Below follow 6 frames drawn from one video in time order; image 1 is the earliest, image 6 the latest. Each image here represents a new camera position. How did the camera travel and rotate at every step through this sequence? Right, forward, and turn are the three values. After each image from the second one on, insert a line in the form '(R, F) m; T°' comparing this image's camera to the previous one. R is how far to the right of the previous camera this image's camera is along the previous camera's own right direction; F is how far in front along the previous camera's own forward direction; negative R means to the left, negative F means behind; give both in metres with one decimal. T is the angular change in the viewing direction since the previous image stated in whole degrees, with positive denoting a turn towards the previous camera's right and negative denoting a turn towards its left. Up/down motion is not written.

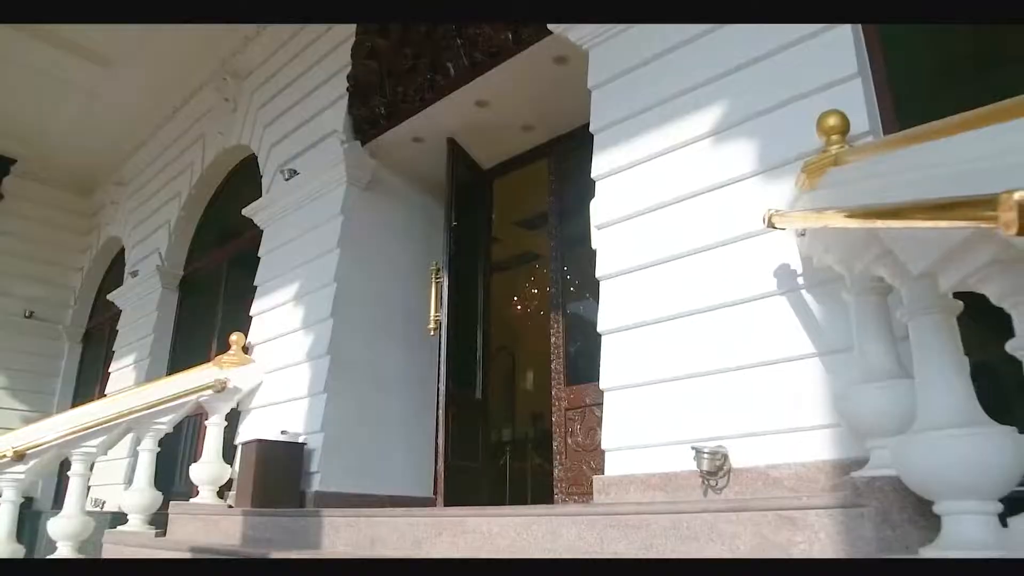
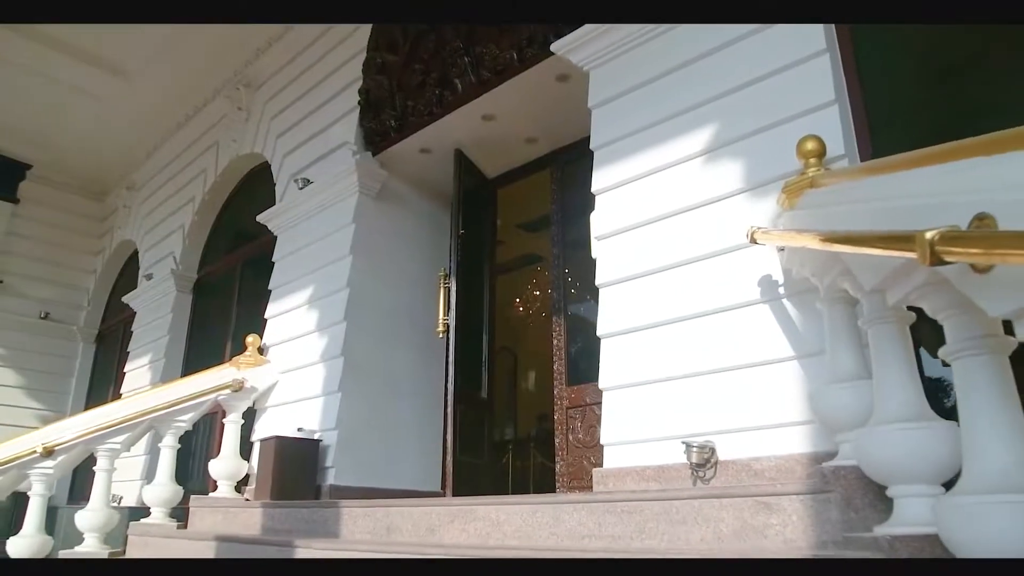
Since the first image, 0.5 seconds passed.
(0.0, -0.2) m; 0°
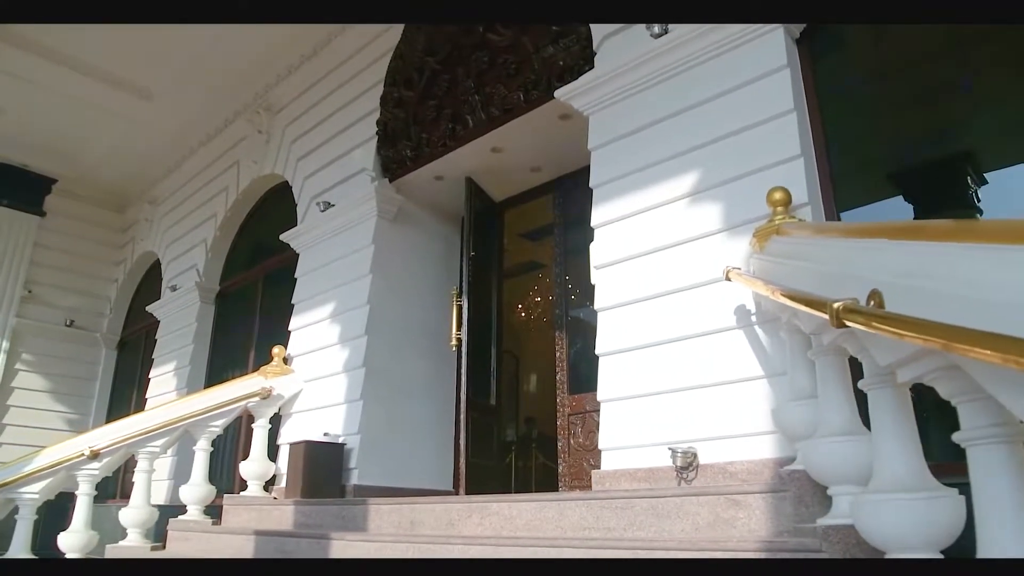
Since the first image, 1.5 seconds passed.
(0.0, -0.4) m; 0°
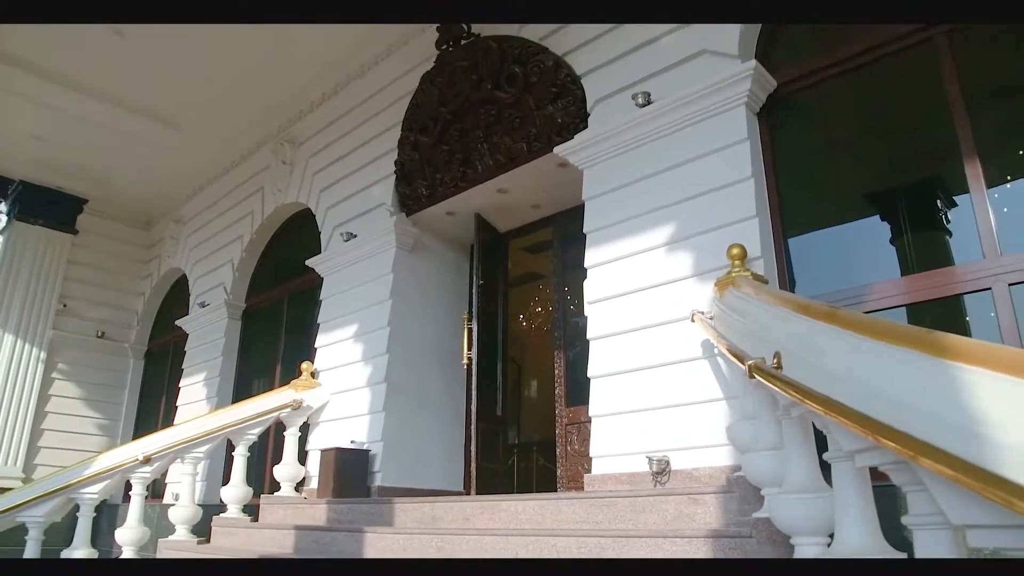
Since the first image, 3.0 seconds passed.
(0.0, -0.6) m; 0°
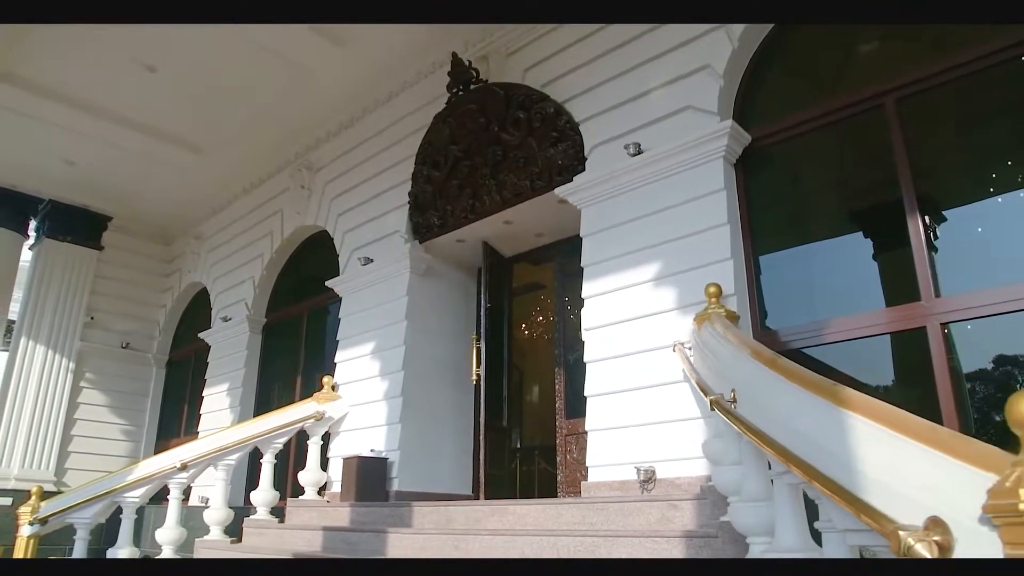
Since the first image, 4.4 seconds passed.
(0.0, -0.5) m; 0°
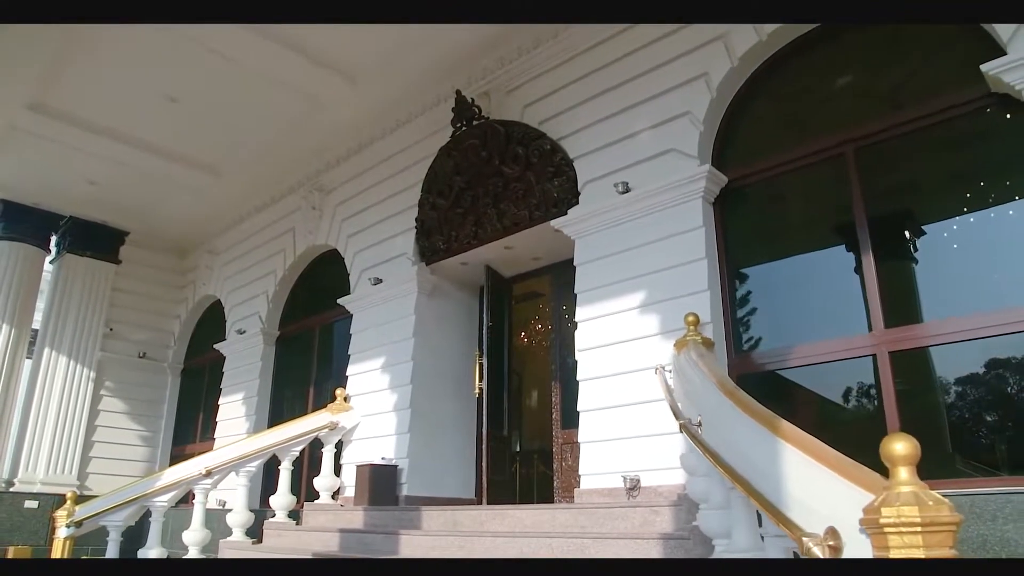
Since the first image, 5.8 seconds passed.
(0.0, -0.5) m; 0°
